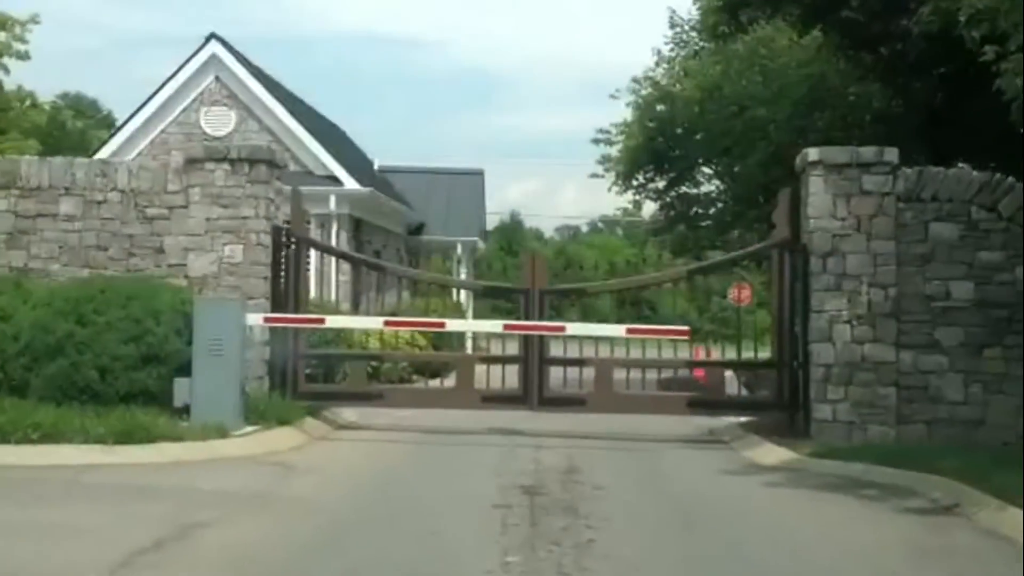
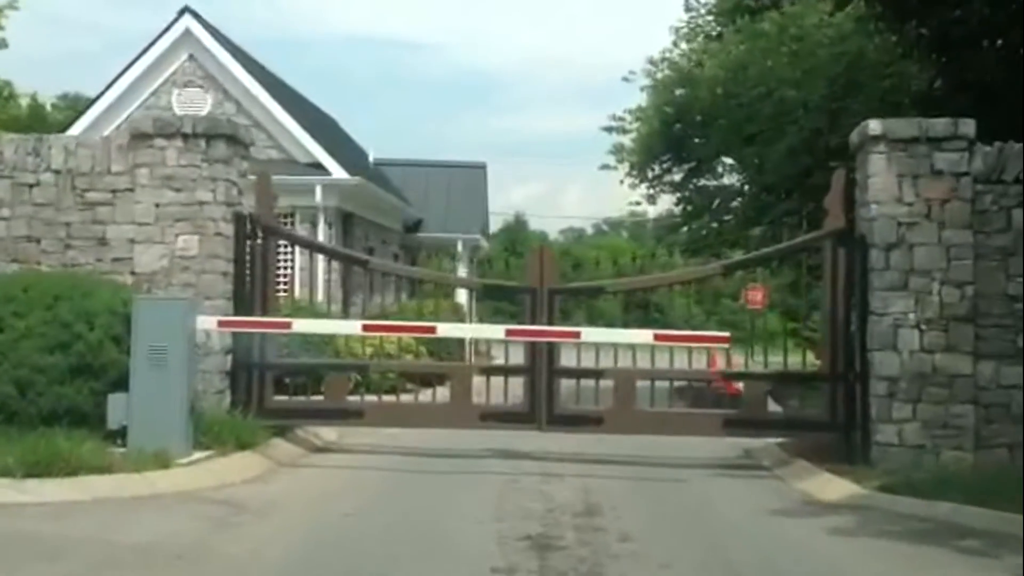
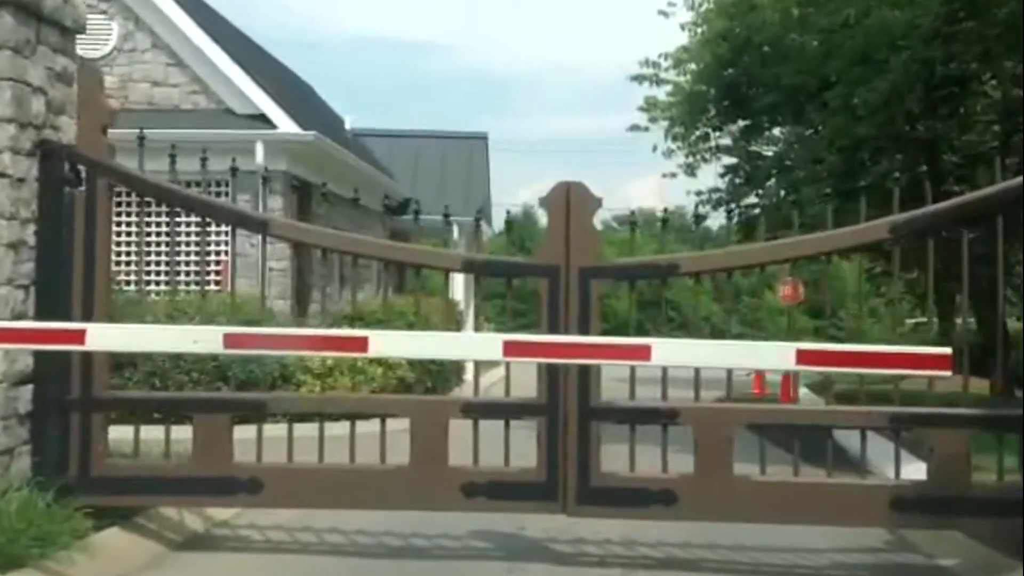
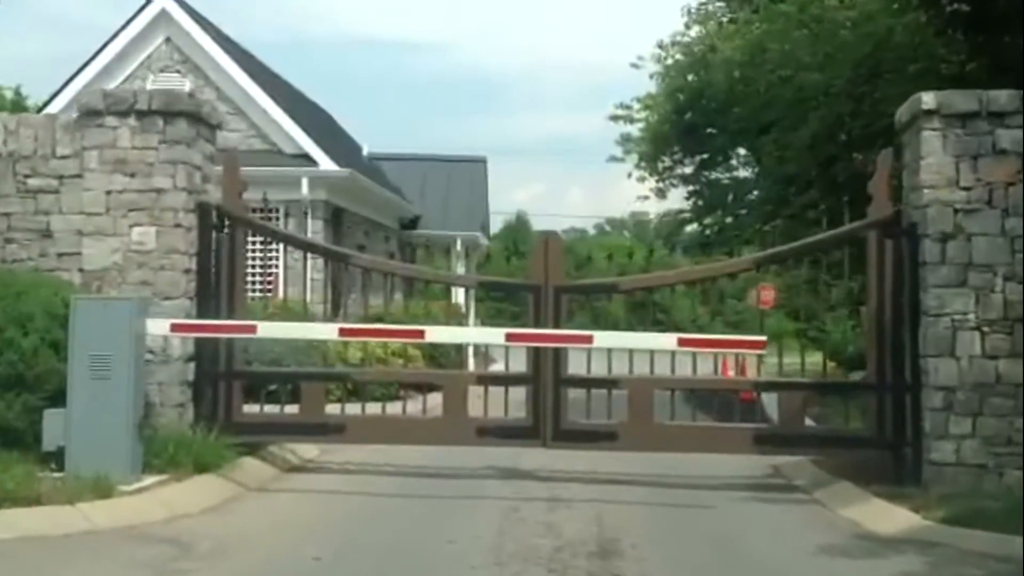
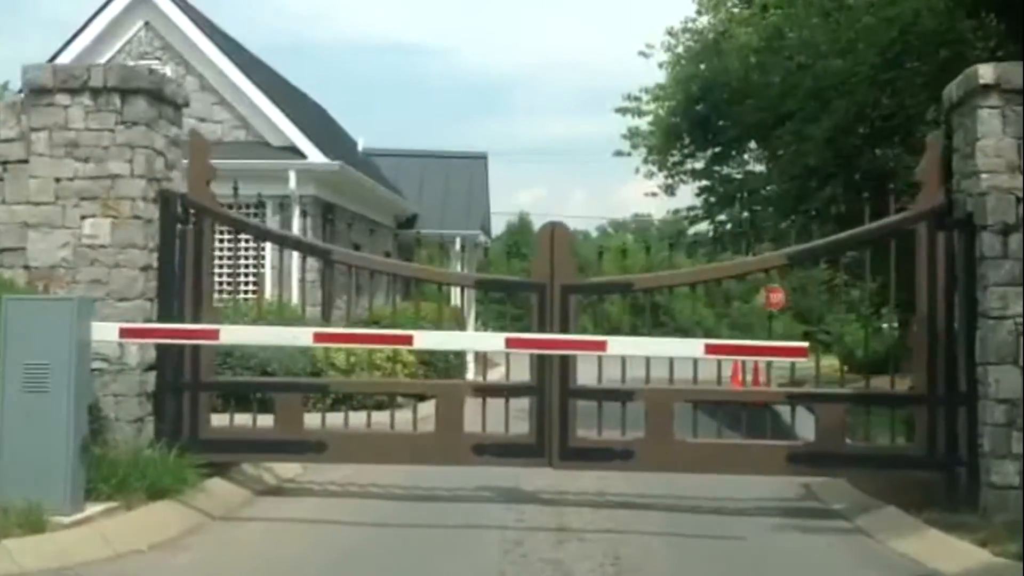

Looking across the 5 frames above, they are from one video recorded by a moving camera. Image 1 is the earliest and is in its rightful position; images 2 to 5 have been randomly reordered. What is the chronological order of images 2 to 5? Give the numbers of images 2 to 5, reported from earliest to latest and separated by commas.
2, 4, 5, 3
